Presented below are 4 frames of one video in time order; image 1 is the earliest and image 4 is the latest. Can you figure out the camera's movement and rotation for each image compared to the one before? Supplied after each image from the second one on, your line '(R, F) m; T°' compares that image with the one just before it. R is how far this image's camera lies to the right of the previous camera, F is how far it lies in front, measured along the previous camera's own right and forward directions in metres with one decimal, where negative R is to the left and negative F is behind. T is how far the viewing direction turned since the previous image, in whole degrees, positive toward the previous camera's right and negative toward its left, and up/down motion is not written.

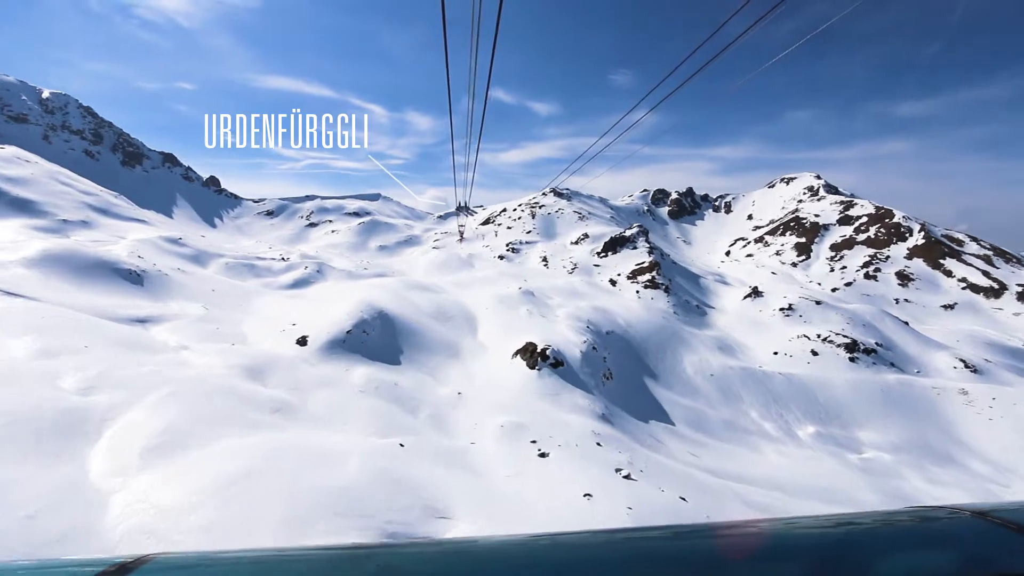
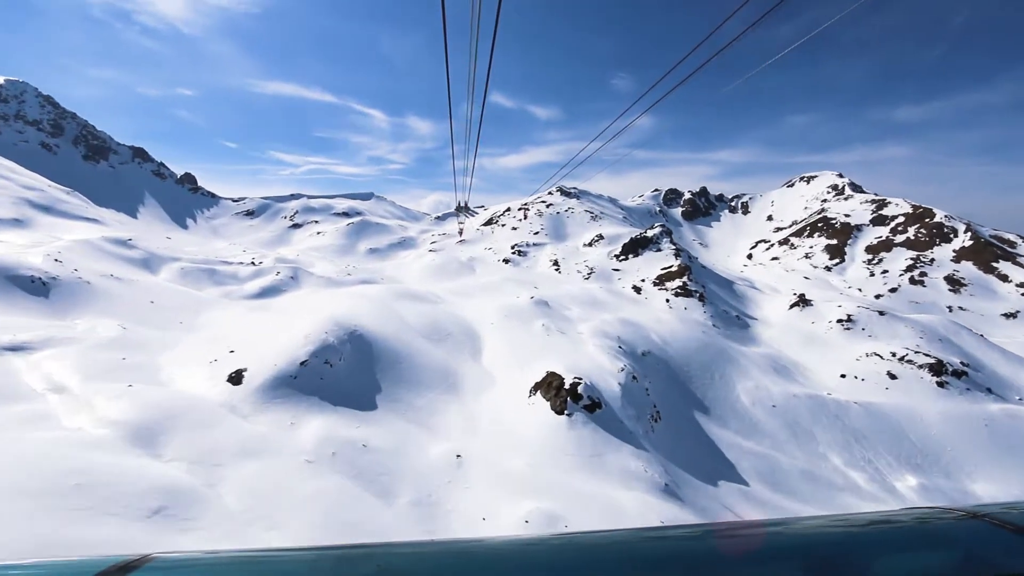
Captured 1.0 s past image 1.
(-0.2, +1.4) m; 0°
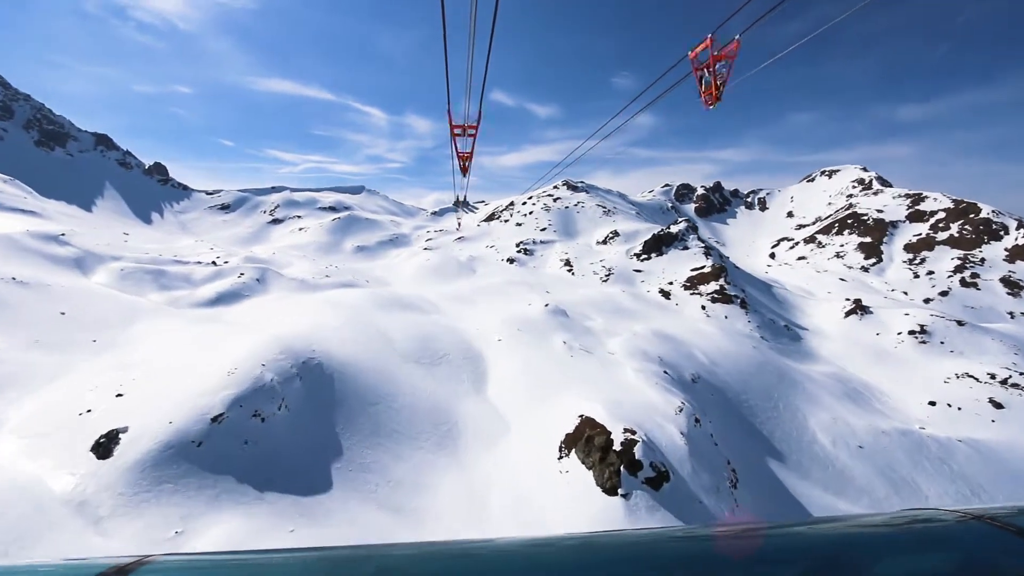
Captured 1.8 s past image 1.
(-0.2, +1.3) m; 0°
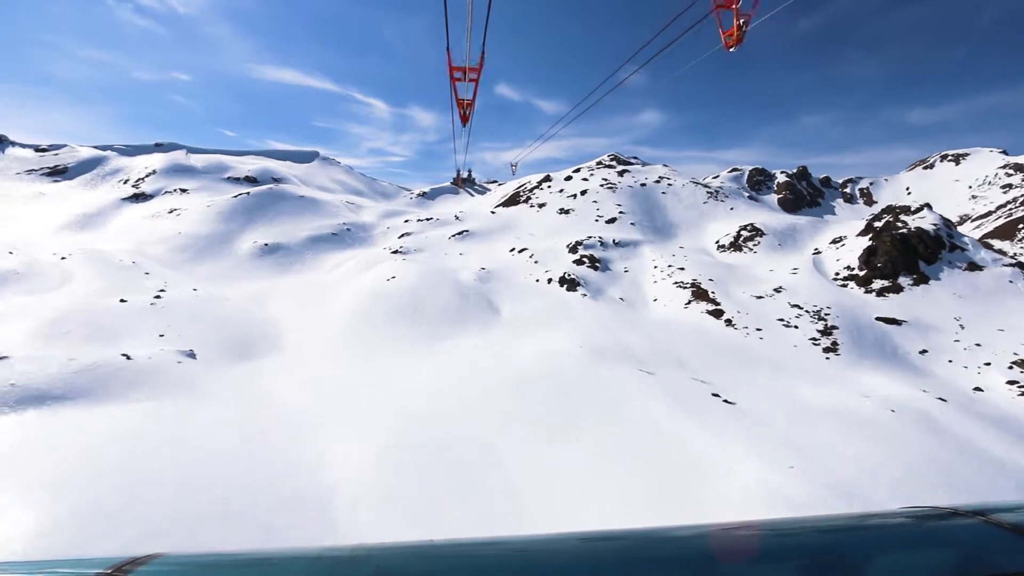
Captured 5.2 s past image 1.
(-1.8, -1.0) m; 0°
